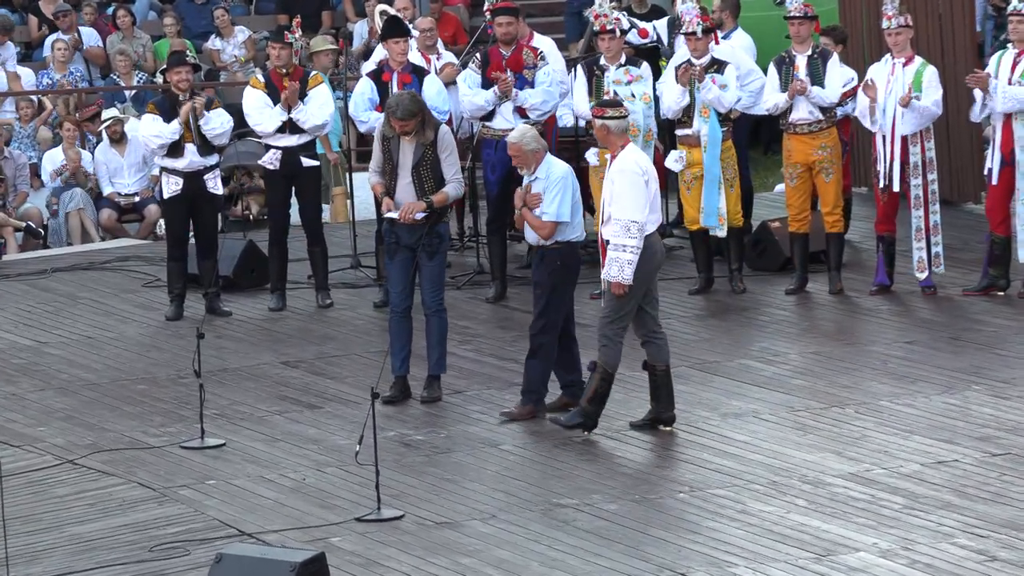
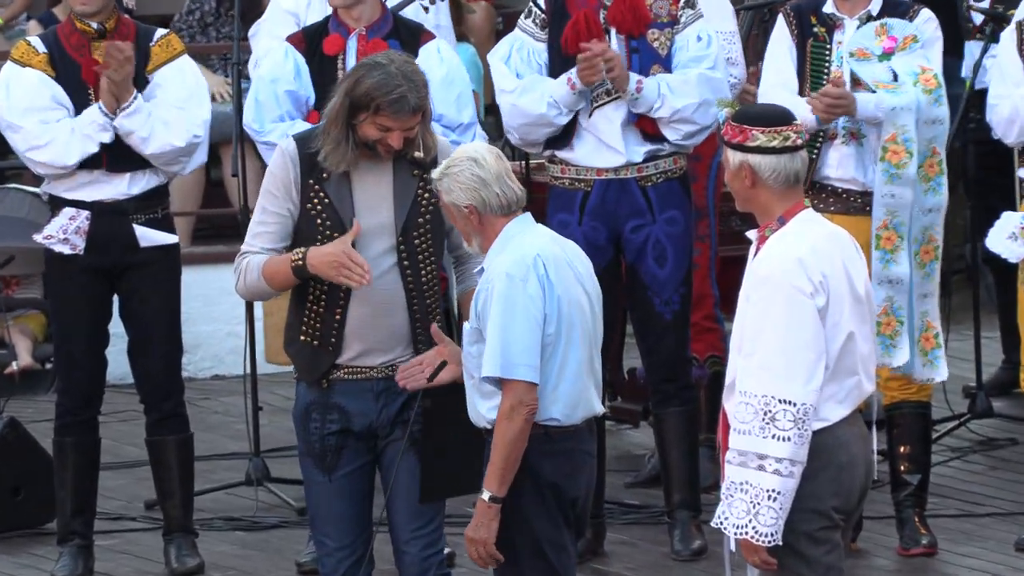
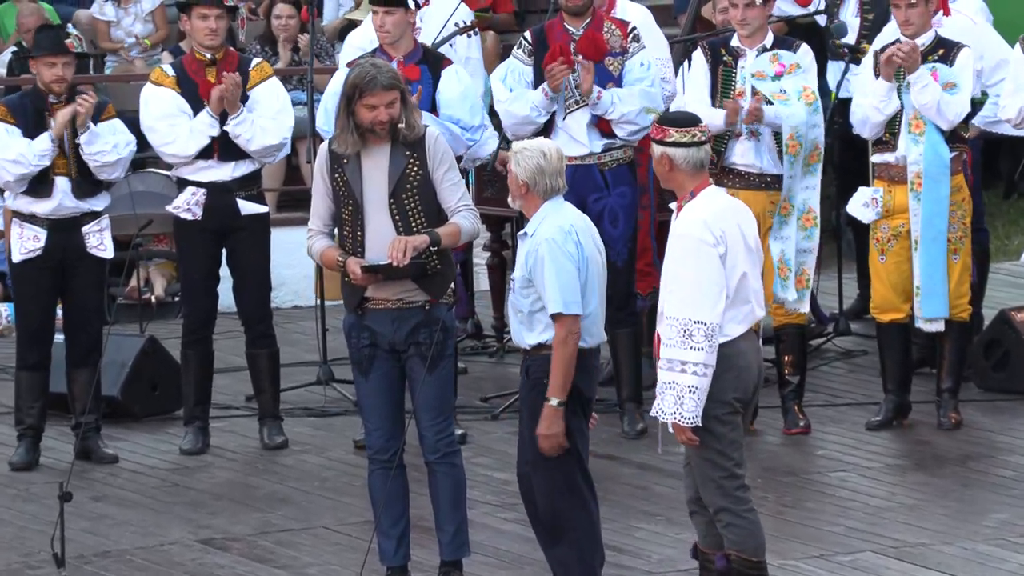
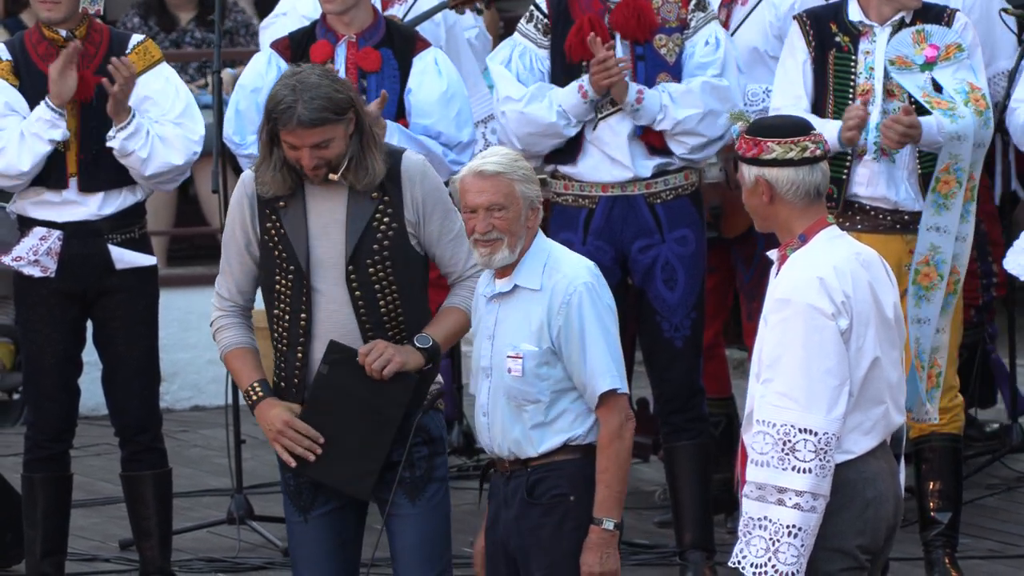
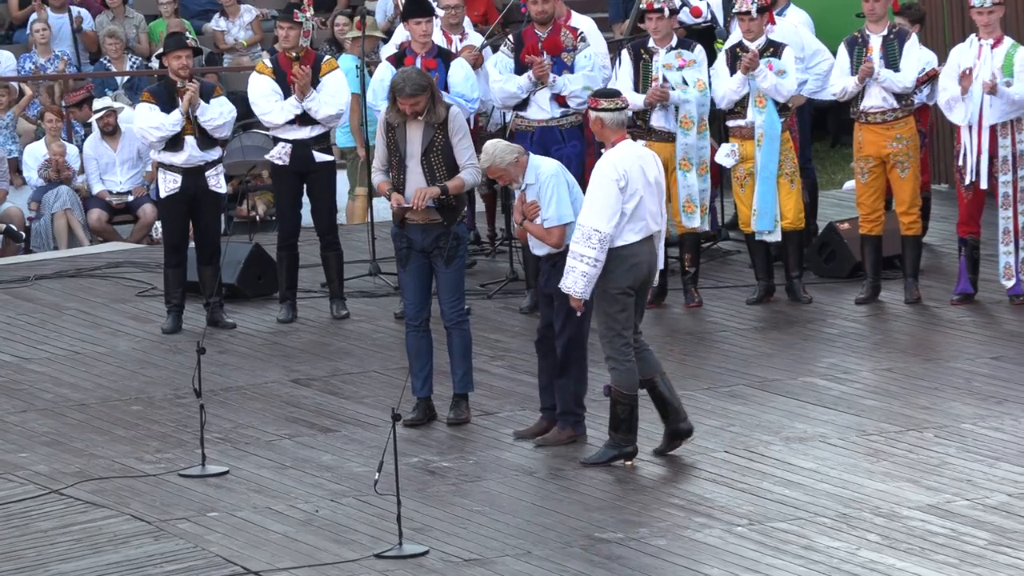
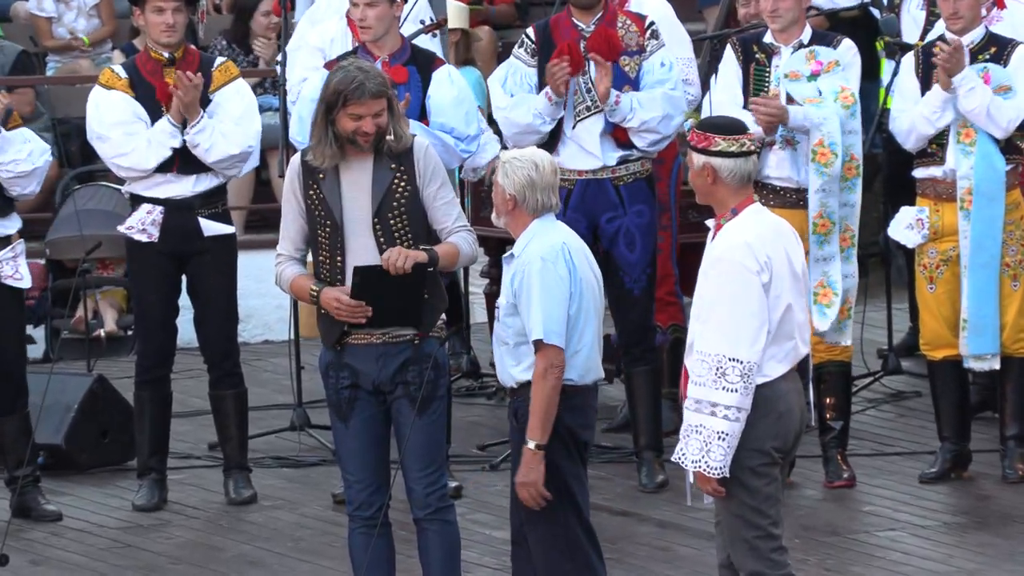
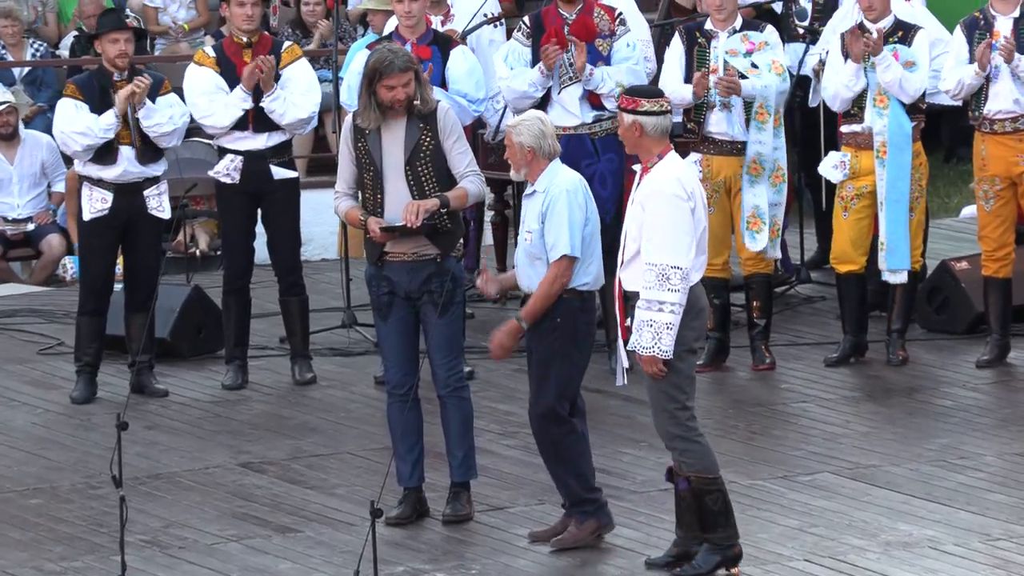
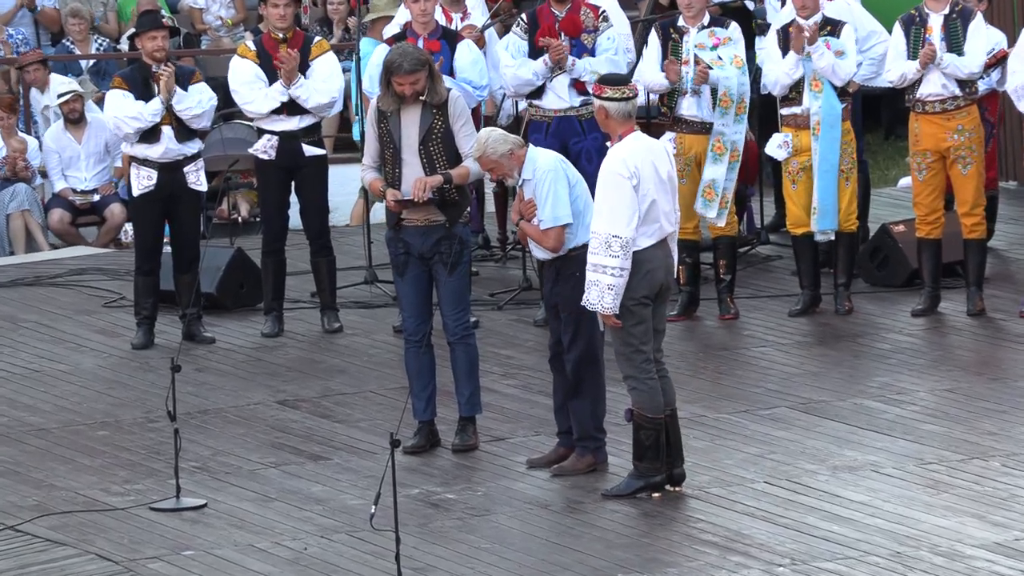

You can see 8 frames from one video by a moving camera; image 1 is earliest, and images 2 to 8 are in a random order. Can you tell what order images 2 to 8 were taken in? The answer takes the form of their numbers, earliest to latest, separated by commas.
5, 8, 7, 3, 6, 2, 4
